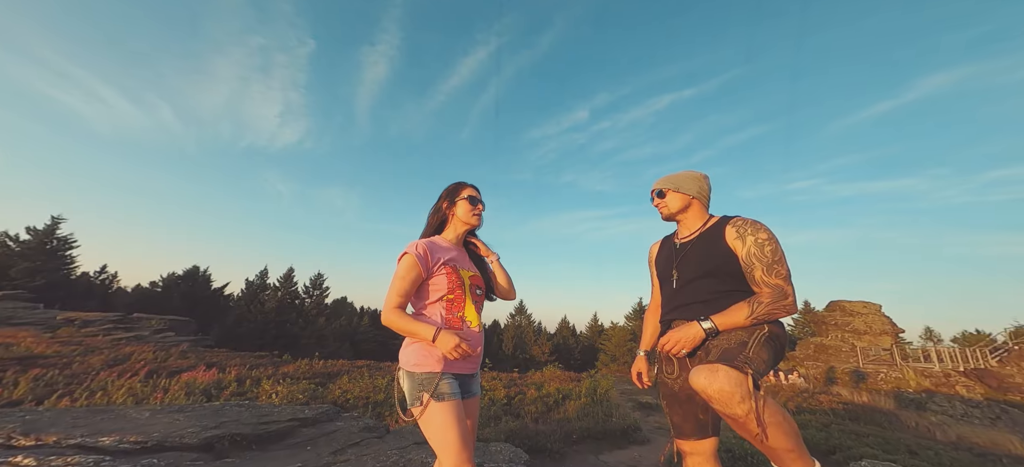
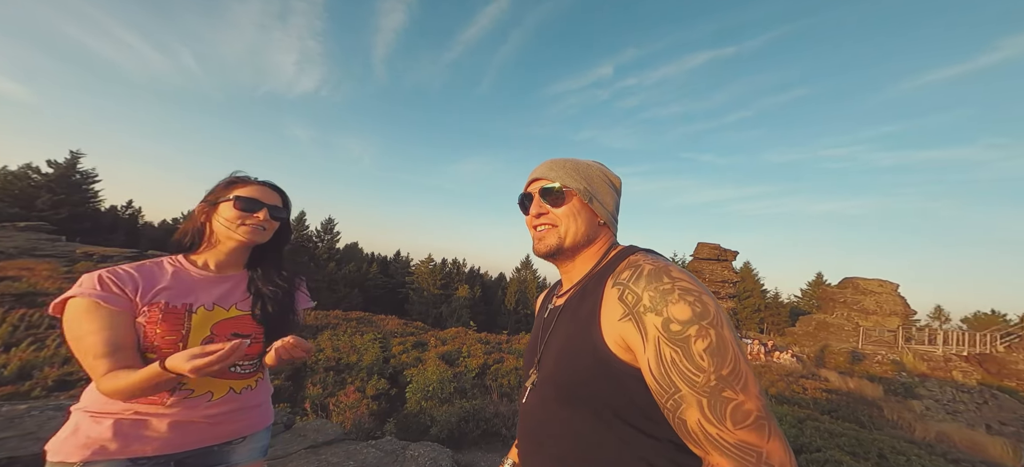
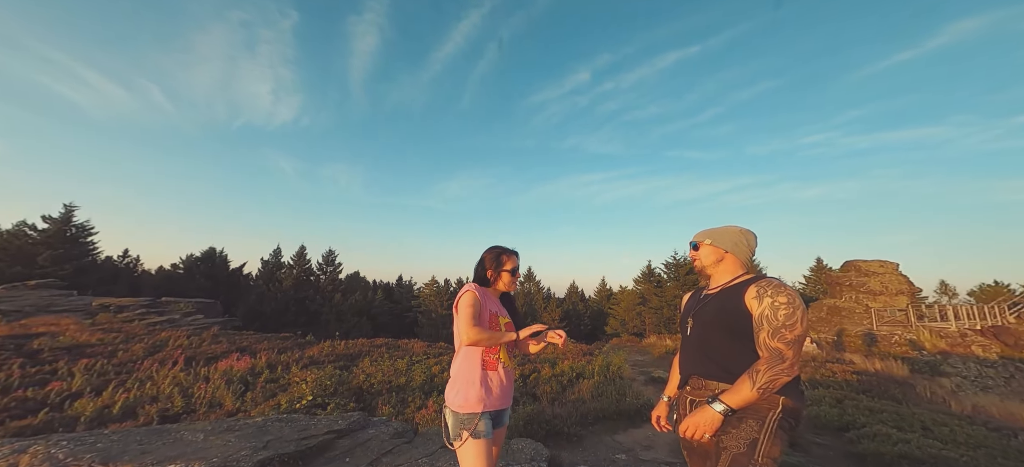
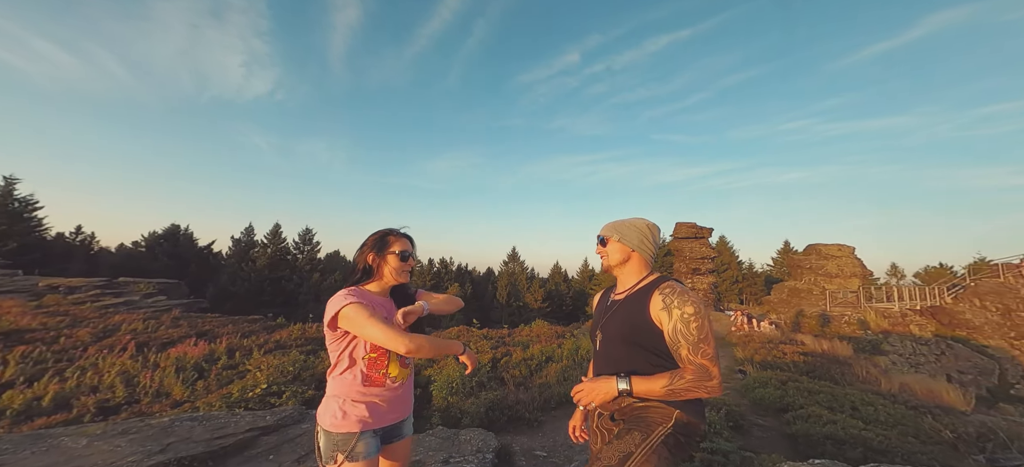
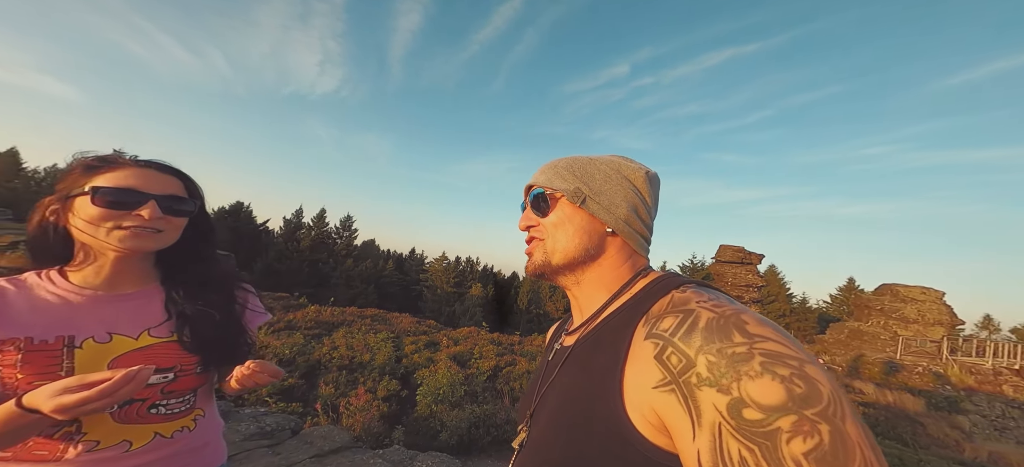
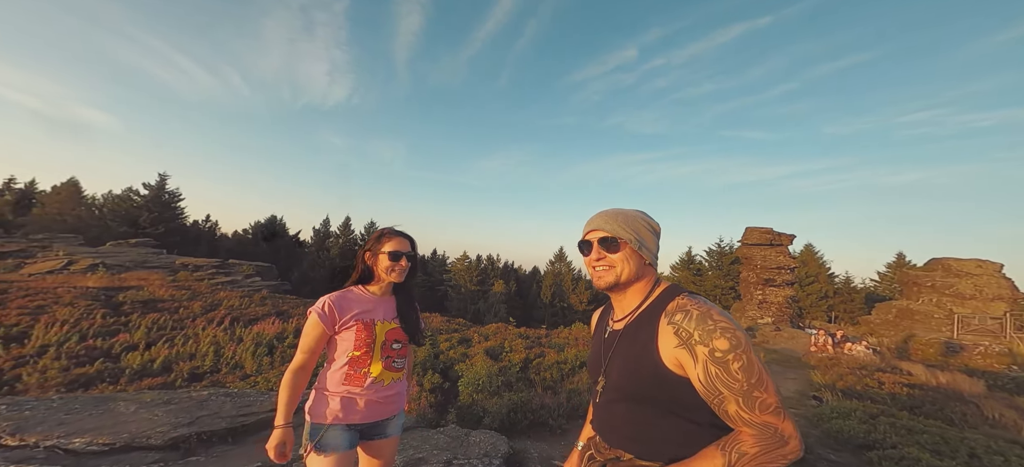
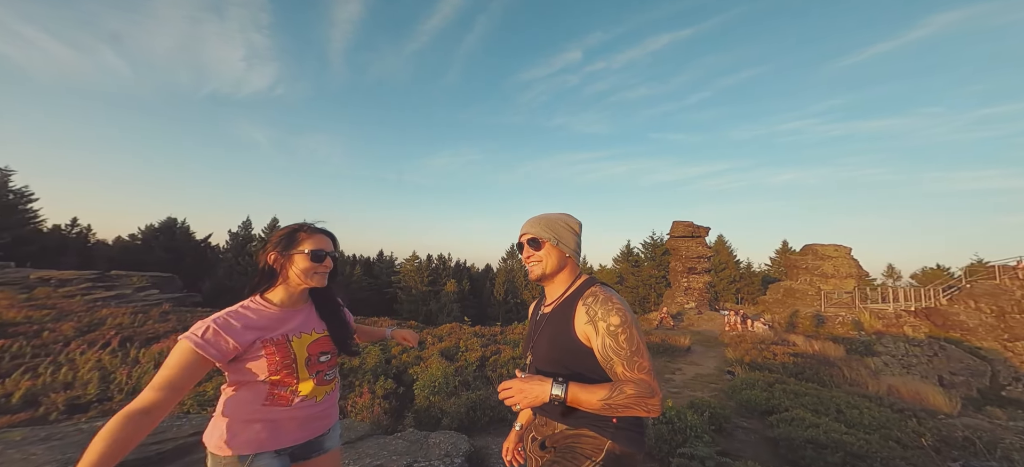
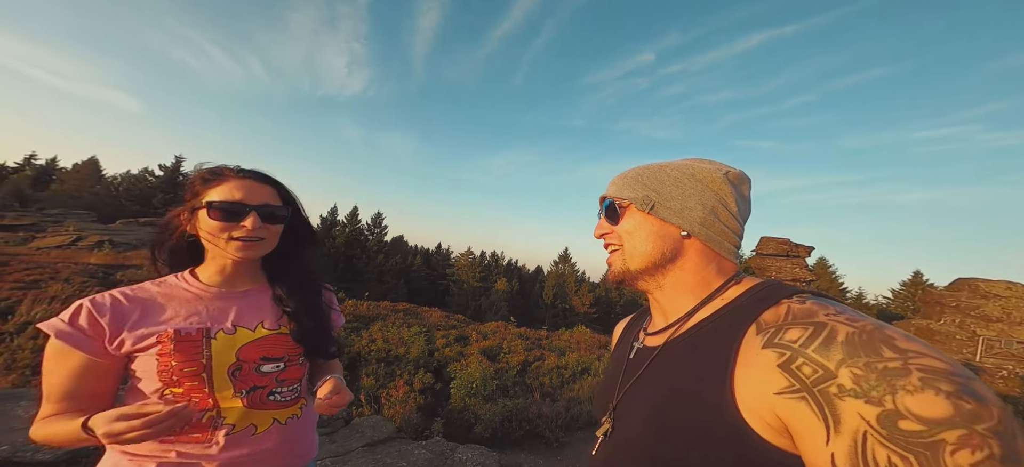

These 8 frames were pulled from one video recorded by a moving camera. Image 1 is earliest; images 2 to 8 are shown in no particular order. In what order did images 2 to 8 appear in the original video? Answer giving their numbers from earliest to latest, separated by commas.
3, 4, 7, 6, 2, 5, 8
